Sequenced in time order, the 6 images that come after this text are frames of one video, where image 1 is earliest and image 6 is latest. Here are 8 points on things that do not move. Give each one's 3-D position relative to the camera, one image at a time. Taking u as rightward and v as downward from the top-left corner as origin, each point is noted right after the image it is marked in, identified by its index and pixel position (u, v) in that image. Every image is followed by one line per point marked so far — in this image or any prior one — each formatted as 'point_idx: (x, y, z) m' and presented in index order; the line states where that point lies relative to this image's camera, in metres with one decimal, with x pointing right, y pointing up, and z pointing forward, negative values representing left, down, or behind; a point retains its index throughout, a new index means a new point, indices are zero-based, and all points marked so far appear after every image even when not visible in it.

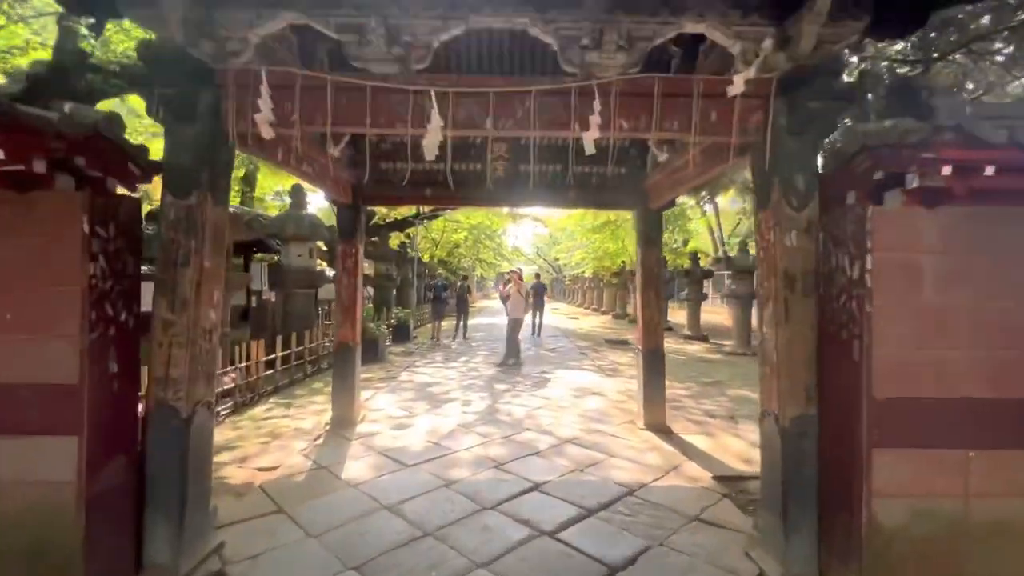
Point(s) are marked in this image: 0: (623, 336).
0: (+3.4, -1.5, +14.7) m
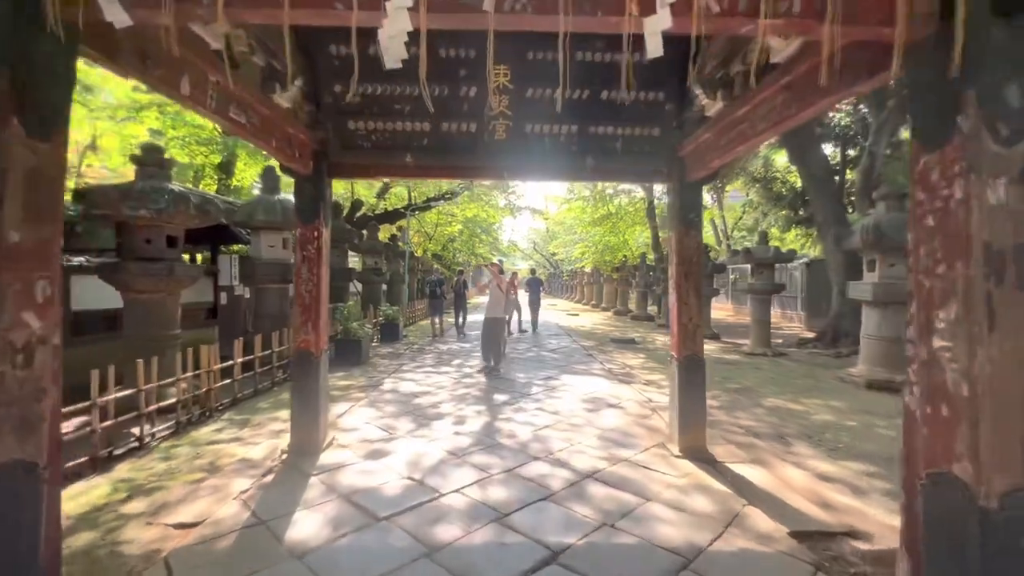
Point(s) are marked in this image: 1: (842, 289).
0: (+3.4, -1.3, +13.7) m
1: (+7.8, 0.0, +11.4) m
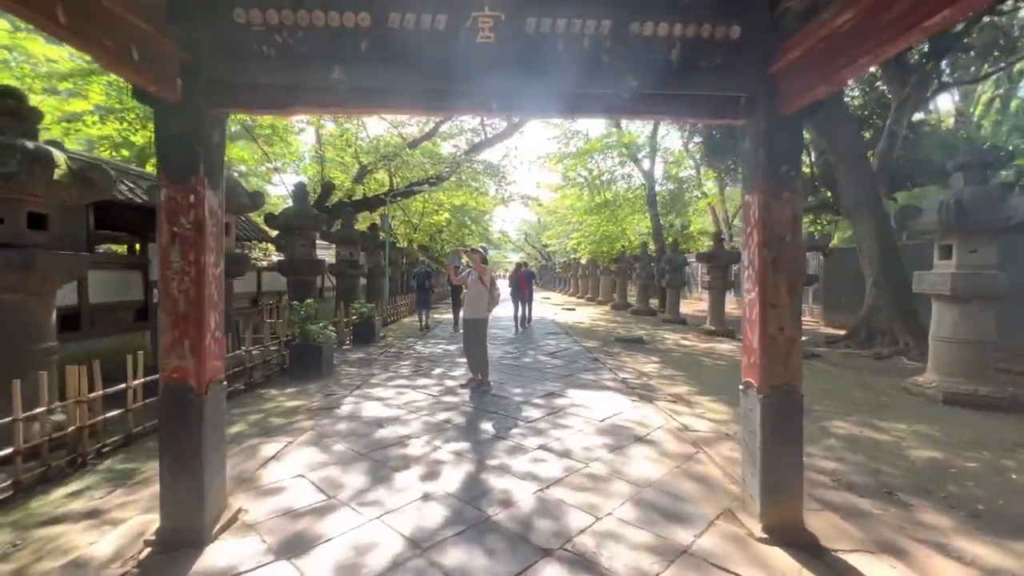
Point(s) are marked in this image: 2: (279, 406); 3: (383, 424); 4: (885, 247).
0: (+3.2, -1.1, +12.4) m
1: (+7.7, +0.2, +10.1) m
2: (-2.6, -1.3, +5.5) m
3: (-1.2, -1.3, +4.7) m
4: (+7.9, +0.9, +10.1) m
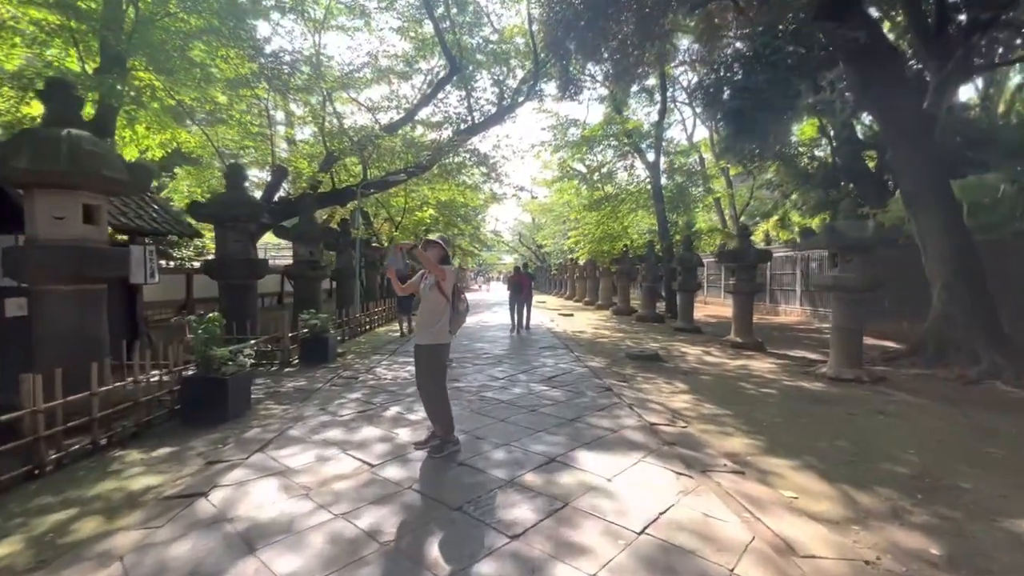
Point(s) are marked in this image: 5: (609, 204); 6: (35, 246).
0: (+2.9, -1.2, +10.4) m
1: (+7.4, +0.1, +8.2) m
2: (-2.8, -1.4, +3.4) m
3: (-1.4, -1.4, +2.7) m
4: (+7.7, +0.8, +8.2) m
5: (+4.0, +3.5, +20.0) m
6: (-4.6, +0.4, +4.6) m
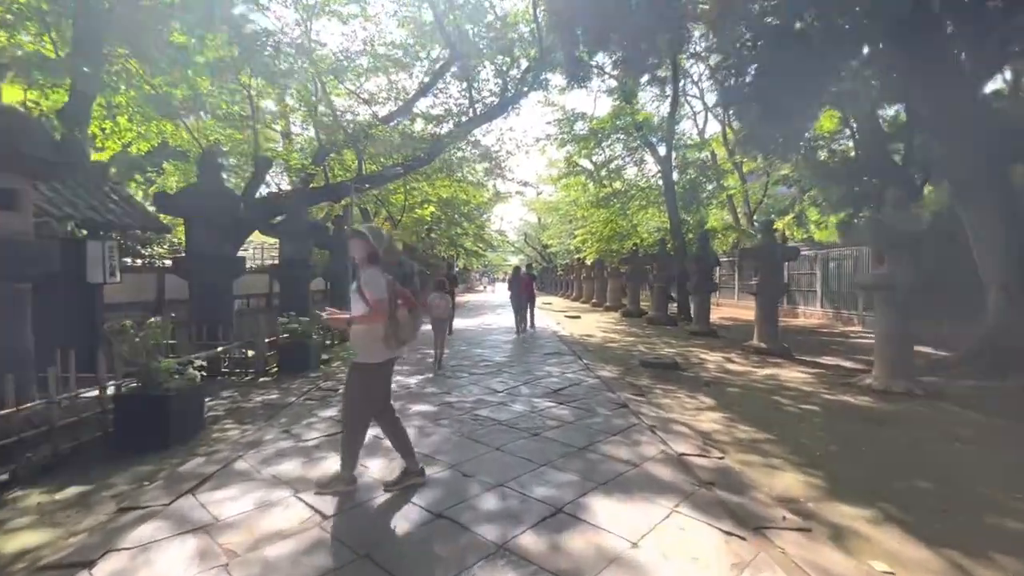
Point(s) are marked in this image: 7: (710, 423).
0: (+3.0, -1.2, +9.5) m
1: (+7.5, +0.1, +7.2) m
2: (-2.8, -1.4, +2.6) m
3: (-1.4, -1.4, +1.8) m
4: (+7.7, +0.8, +7.3) m
5: (+4.2, +3.5, +19.1) m
6: (-4.6, +0.4, +3.8) m
7: (+2.0, -1.4, +4.9) m
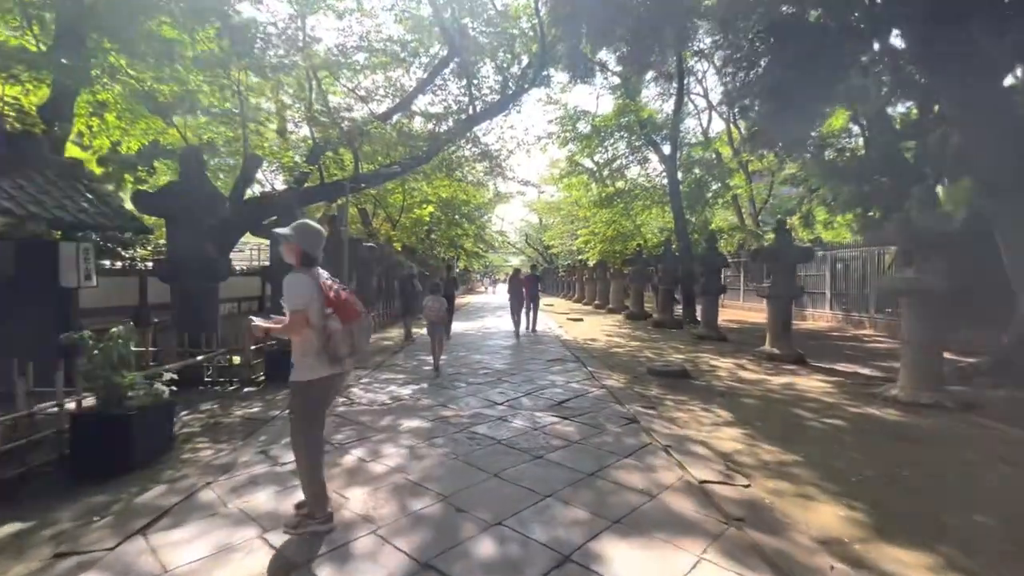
0: (+3.0, -1.3, +9.1) m
1: (+7.5, 0.0, +6.8) m
2: (-2.8, -1.5, +2.2) m
3: (-1.4, -1.4, +1.4) m
4: (+7.7, +0.7, +6.9) m
5: (+4.2, +3.4, +18.7) m
6: (-4.6, +0.4, +3.4) m
7: (+2.0, -1.4, +4.4) m
